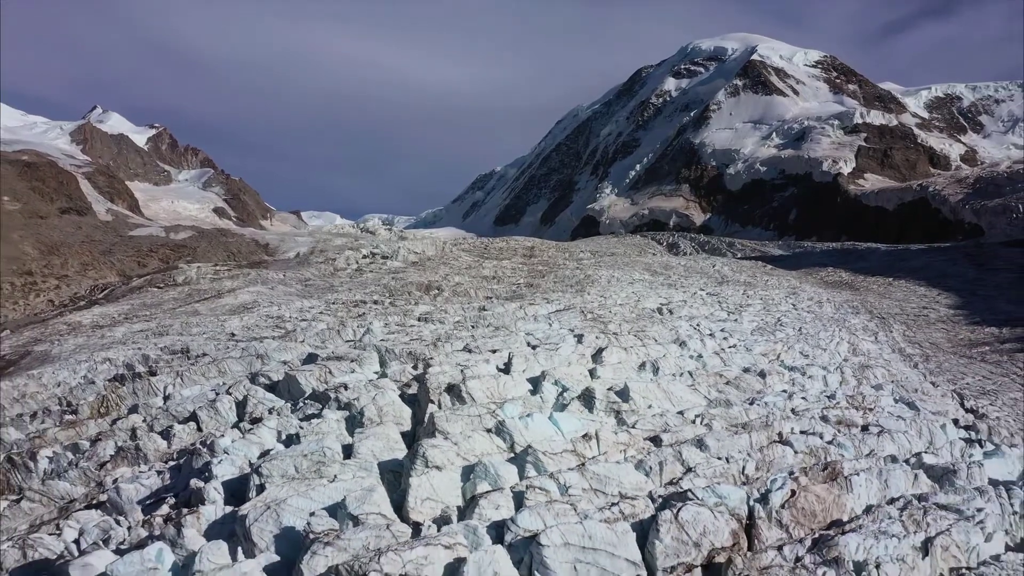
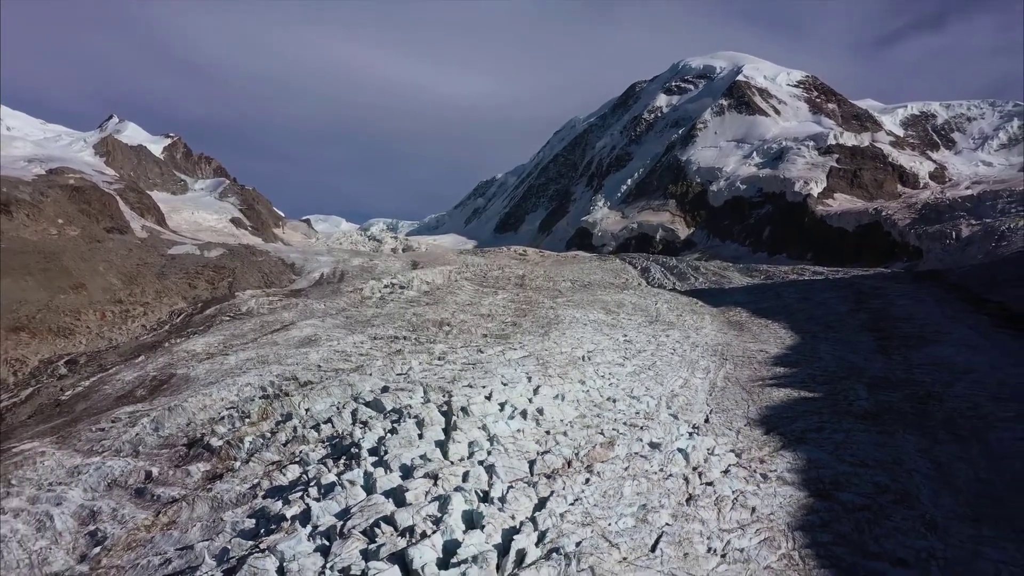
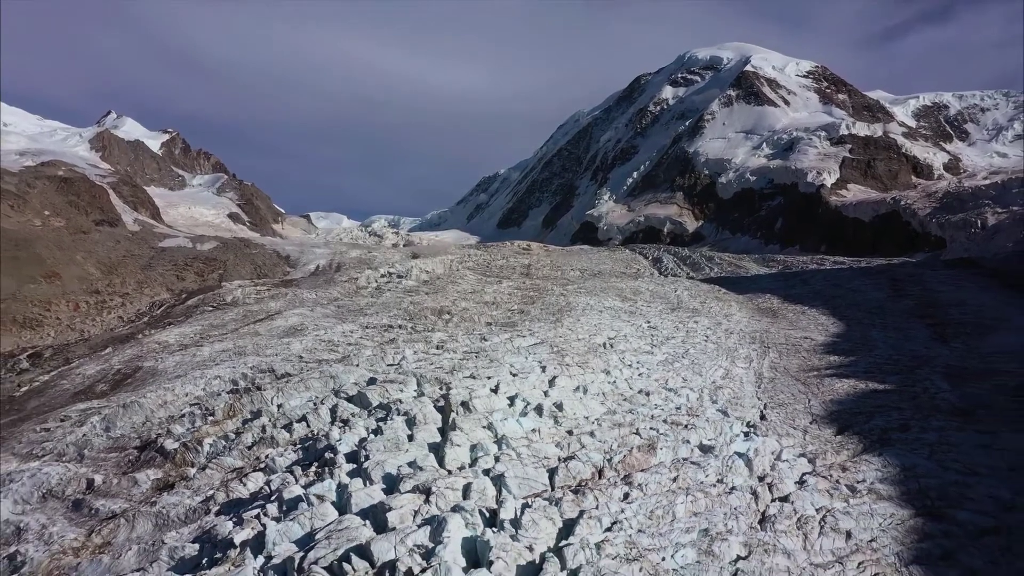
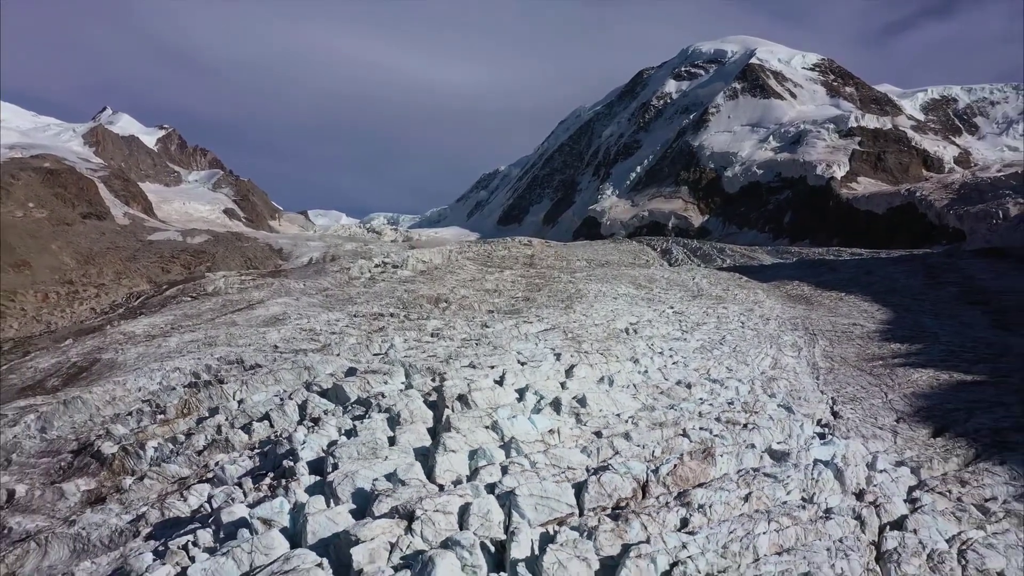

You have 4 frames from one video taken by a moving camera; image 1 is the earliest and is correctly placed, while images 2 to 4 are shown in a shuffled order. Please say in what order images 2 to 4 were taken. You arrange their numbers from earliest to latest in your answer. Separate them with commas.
4, 3, 2
